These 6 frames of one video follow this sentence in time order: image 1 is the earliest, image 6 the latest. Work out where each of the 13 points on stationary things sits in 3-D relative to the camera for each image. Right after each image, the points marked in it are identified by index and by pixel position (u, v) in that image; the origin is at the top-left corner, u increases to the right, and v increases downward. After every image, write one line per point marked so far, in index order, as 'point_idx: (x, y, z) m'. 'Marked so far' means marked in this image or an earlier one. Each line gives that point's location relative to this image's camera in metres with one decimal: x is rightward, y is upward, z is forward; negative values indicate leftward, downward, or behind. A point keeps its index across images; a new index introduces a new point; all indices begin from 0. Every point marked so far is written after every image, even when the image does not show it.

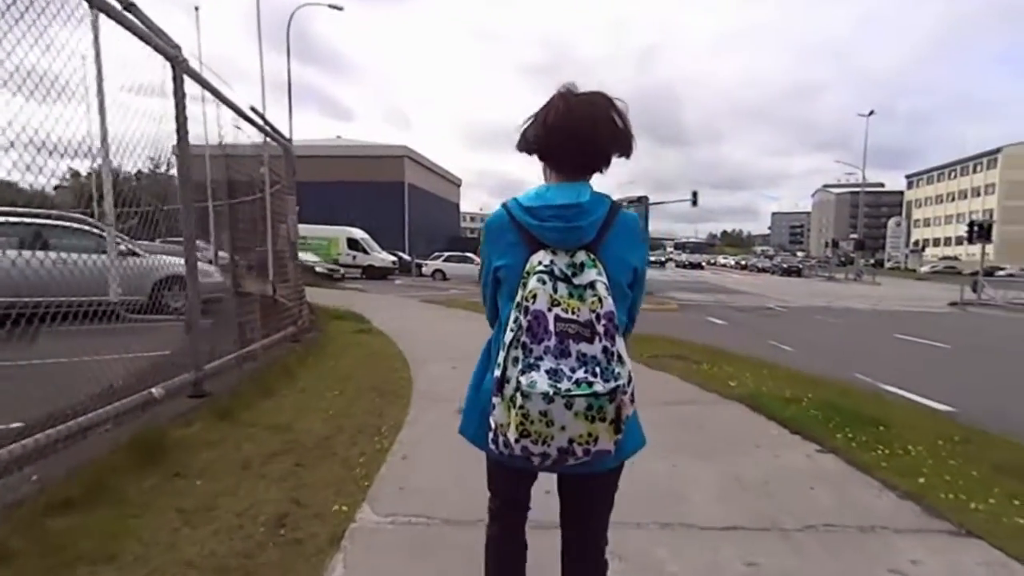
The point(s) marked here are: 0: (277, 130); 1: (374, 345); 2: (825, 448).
0: (-3.6, +2.4, +10.0) m
1: (-2.3, -0.9, +10.8) m
2: (+2.7, -1.4, +5.7) m
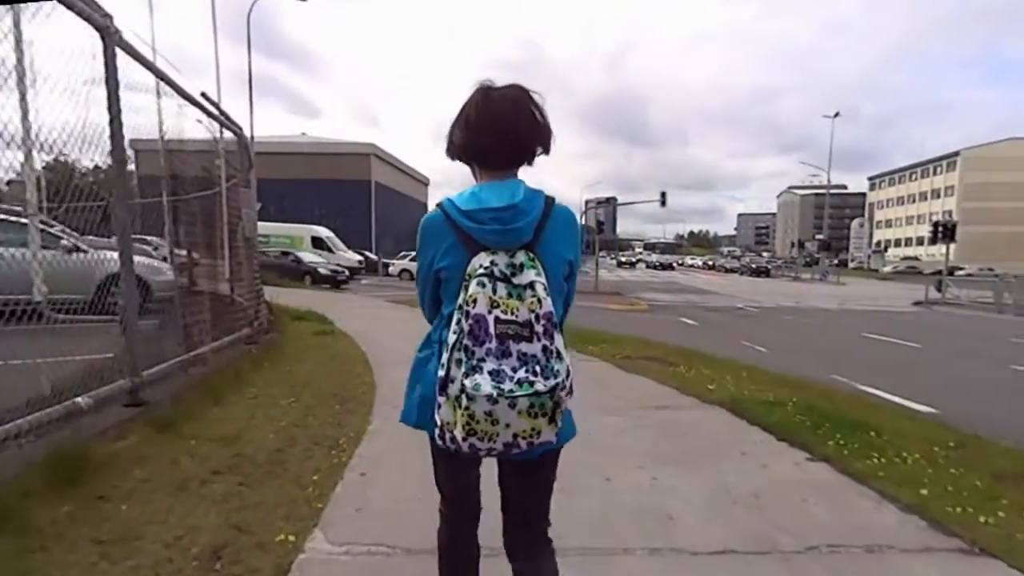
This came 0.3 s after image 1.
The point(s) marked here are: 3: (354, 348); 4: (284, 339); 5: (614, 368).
0: (-4.0, +2.4, +9.4) m
1: (-2.7, -0.9, +10.3) m
2: (+2.4, -1.4, +5.4) m
3: (-2.5, -0.9, +10.5) m
4: (-3.6, -0.8, +10.3) m
5: (+1.4, -1.2, +9.4) m
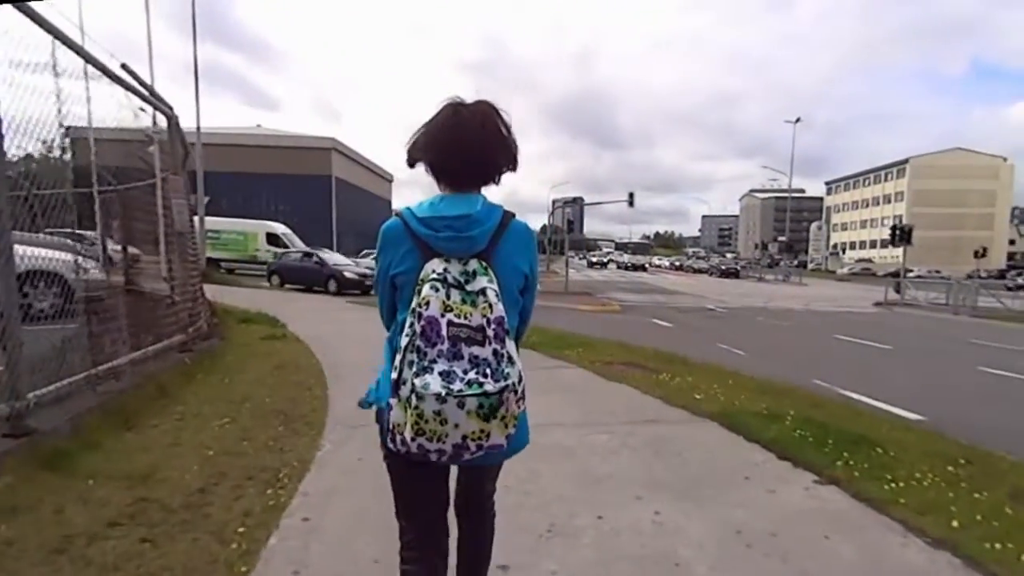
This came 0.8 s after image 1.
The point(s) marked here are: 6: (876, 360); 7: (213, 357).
0: (-4.4, +2.4, +8.4) m
1: (-3.2, -0.9, +9.4) m
2: (+2.2, -1.4, +4.8) m
3: (-3.0, -1.0, +9.6) m
4: (-4.0, -0.8, +9.4) m
5: (+1.0, -1.2, +8.7) m
6: (+8.5, -1.7, +15.4) m
7: (-3.8, -0.9, +8.4) m
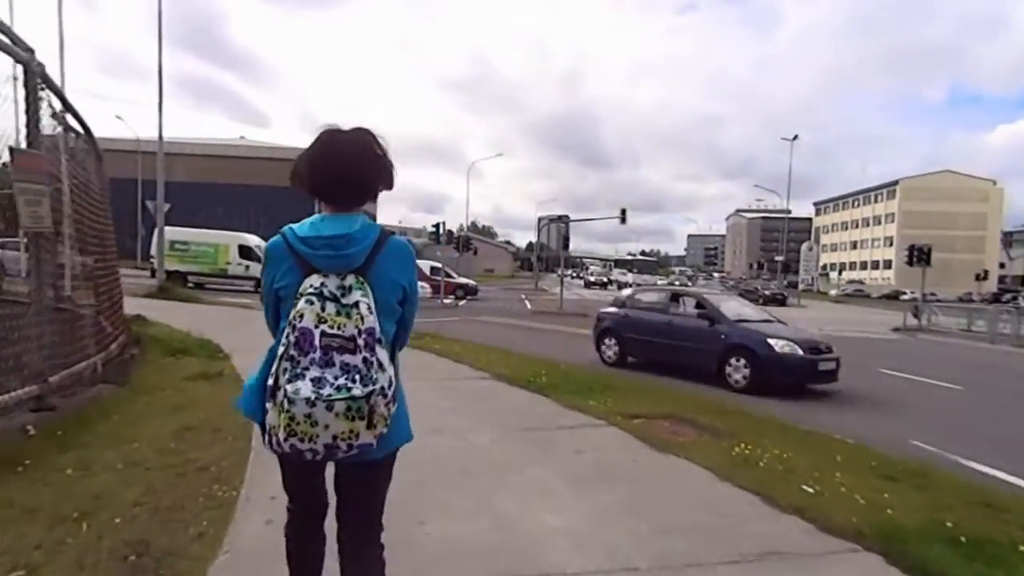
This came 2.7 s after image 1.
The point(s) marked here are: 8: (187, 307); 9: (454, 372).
0: (-4.3, +2.2, +5.9) m
1: (-3.1, -1.2, +6.8) m
2: (+2.4, -1.6, +2.3) m
3: (-2.9, -1.2, +7.0) m
4: (-3.9, -1.1, +6.8) m
5: (+1.1, -1.5, +6.2) m
6: (+8.4, -2.2, +13.1) m
7: (-3.7, -1.1, +5.8) m
8: (-9.2, -0.5, +18.7) m
9: (-0.9, -1.3, +10.3) m
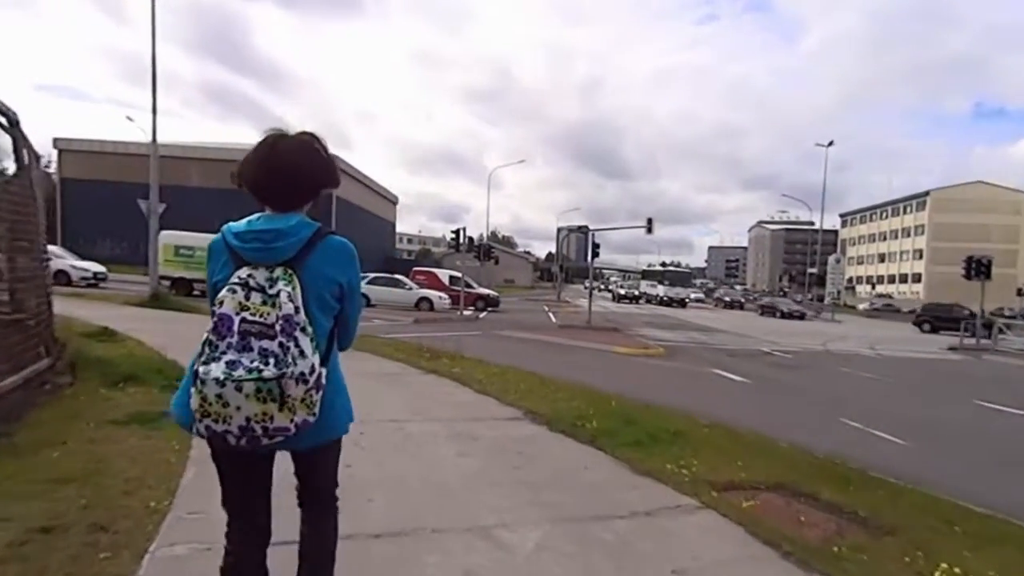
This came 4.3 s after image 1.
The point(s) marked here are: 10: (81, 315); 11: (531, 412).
0: (-3.9, +2.1, +3.8) m
1: (-2.7, -1.3, +4.7) m
2: (+2.7, -1.7, 0.0) m
3: (-2.5, -1.3, +4.9) m
4: (-3.6, -1.2, +4.7) m
5: (+1.5, -1.6, +4.0) m
6: (+9.0, -2.5, +10.6) m
7: (-3.3, -1.2, +3.7) m
8: (-8.4, -0.8, +16.8) m
9: (-0.4, -1.5, +8.1) m
10: (-9.8, -0.6, +15.1) m
11: (+0.2, -1.5, +8.1) m
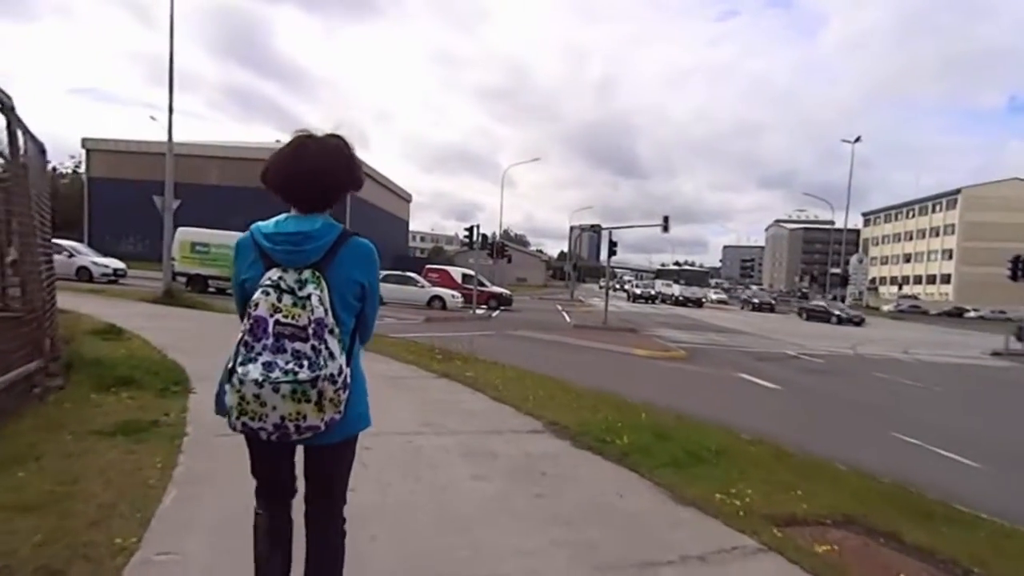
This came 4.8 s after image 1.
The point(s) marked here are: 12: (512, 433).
0: (-3.7, +2.1, +3.1) m
1: (-2.6, -1.3, +4.0) m
2: (+2.7, -1.7, -0.8) m
3: (-2.3, -1.3, +4.2) m
4: (-3.4, -1.1, +4.0) m
5: (+1.6, -1.6, +3.2) m
6: (+9.2, -2.6, +9.7) m
7: (-3.2, -1.1, +3.0) m
8: (-8.1, -0.7, +16.2) m
9: (-0.2, -1.4, +7.3) m
10: (-9.4, -0.5, +14.5) m
11: (+0.4, -1.5, +7.3) m
12: (0.0, -1.5, +6.8) m
